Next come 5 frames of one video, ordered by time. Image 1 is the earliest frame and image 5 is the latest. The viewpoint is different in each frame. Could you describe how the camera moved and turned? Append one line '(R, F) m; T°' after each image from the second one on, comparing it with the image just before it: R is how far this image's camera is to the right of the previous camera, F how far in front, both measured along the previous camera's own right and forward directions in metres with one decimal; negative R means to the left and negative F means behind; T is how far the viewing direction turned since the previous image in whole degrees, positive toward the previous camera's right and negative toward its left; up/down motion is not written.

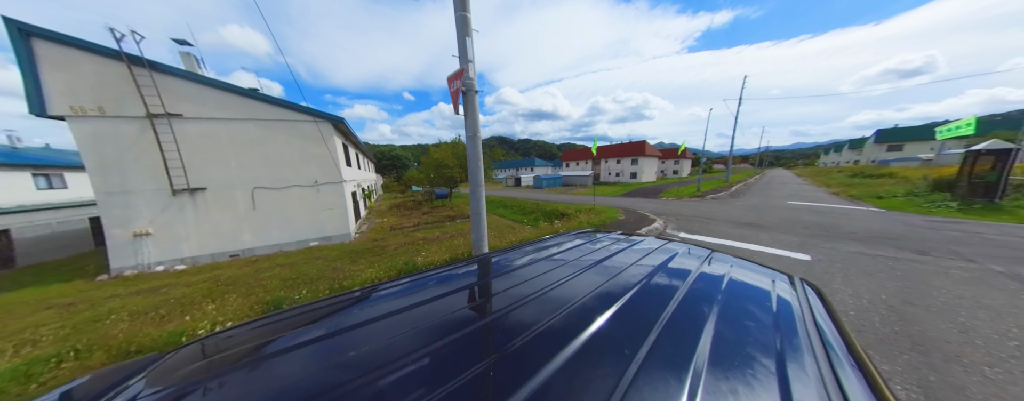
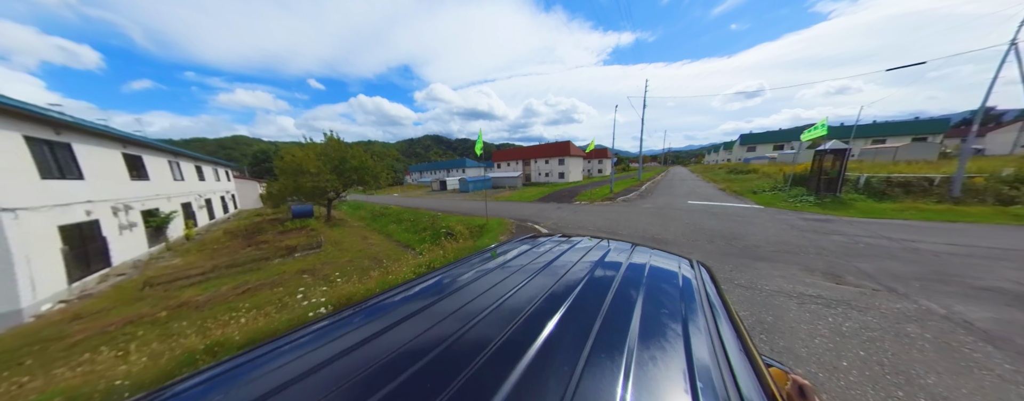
(+2.6, +2.7) m; +13°
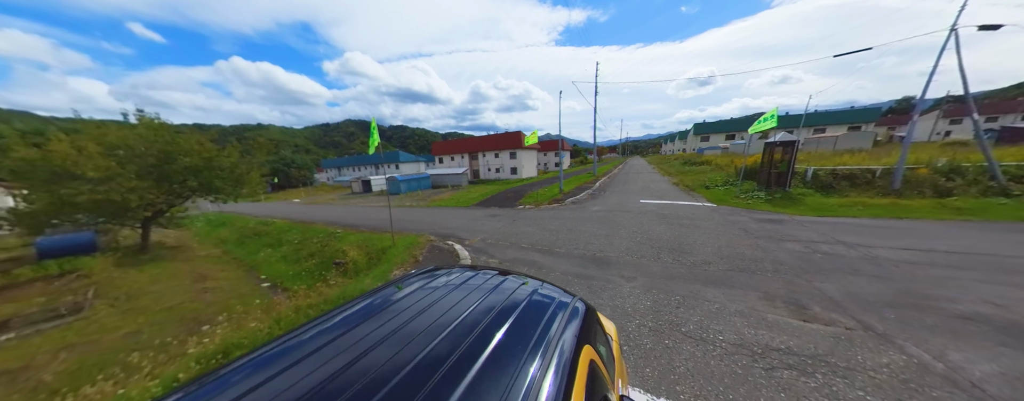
(+1.7, +1.7) m; +6°
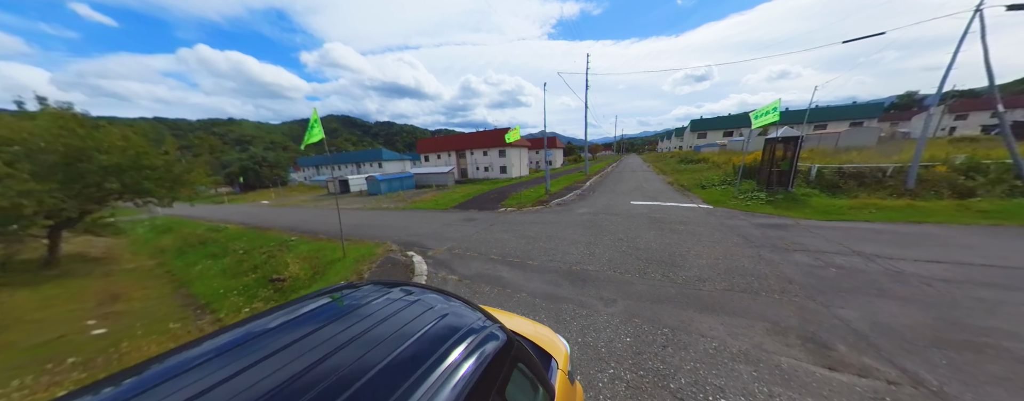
(+0.6, +0.8) m; 0°
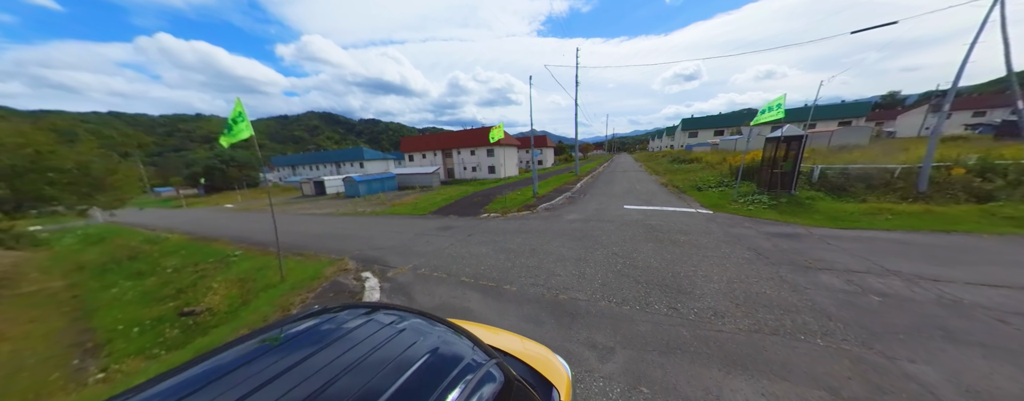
(+0.3, +0.8) m; +1°
